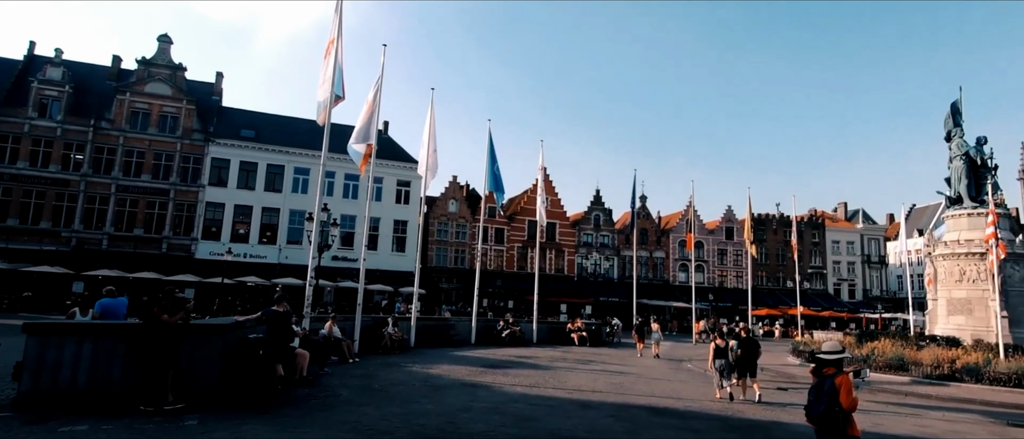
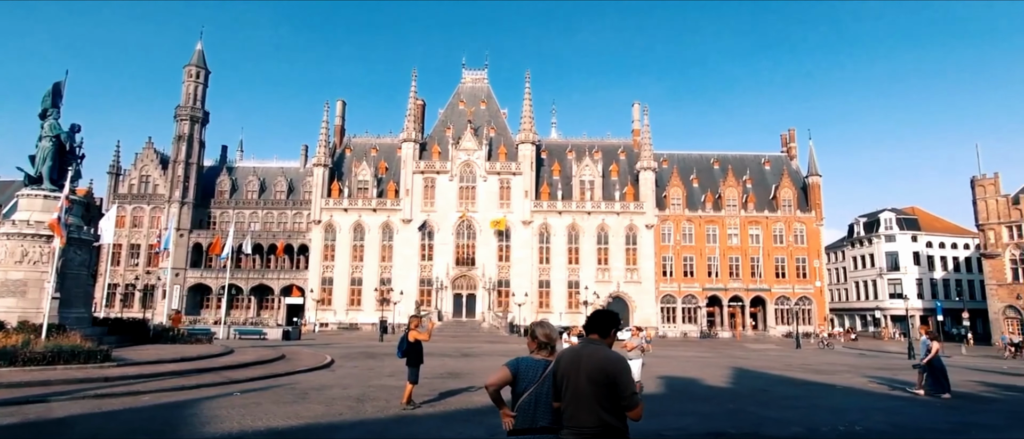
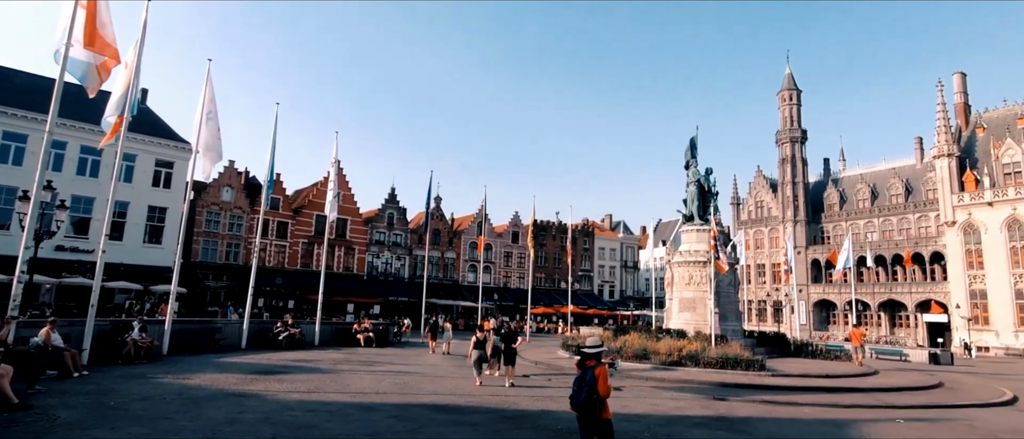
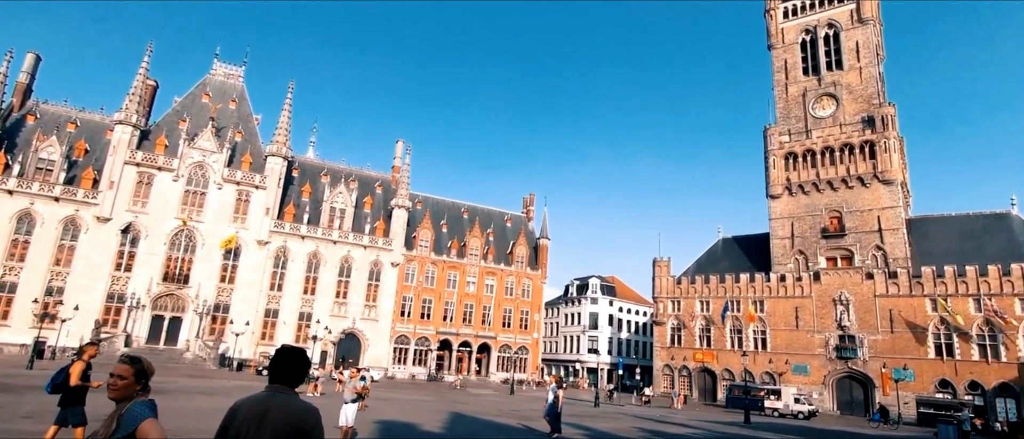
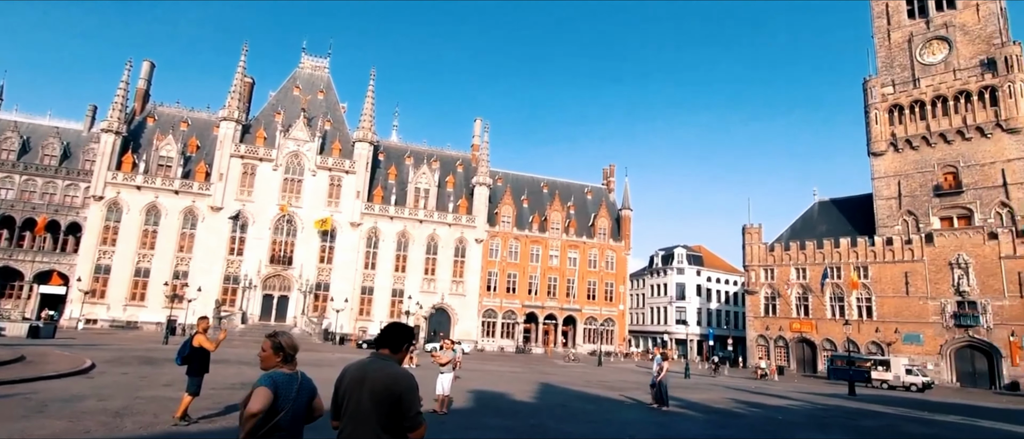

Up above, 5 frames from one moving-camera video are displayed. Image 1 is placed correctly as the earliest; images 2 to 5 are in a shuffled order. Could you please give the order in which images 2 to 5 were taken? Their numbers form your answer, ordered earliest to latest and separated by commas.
3, 2, 5, 4
